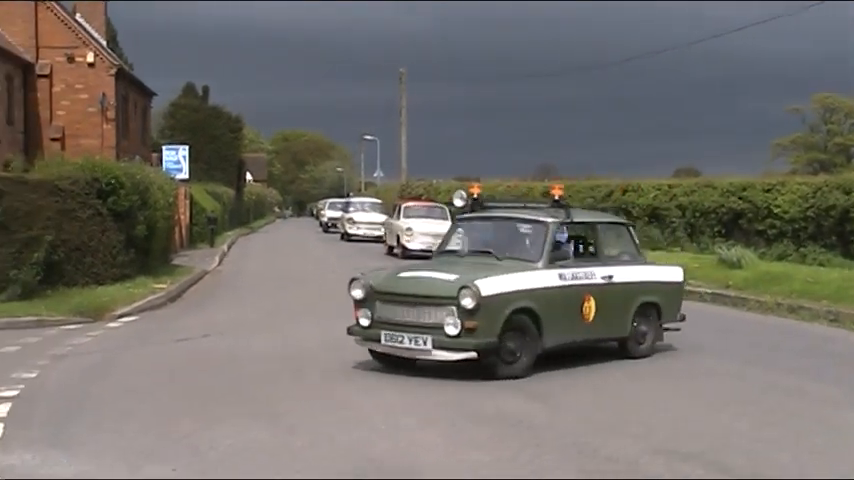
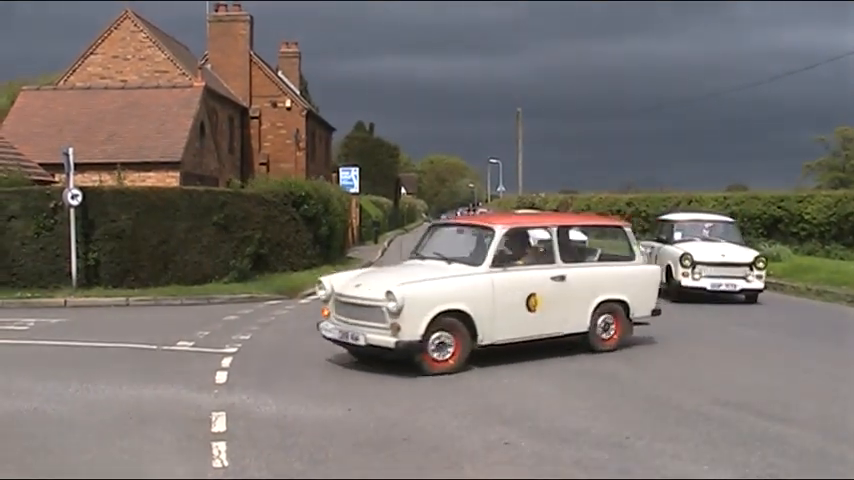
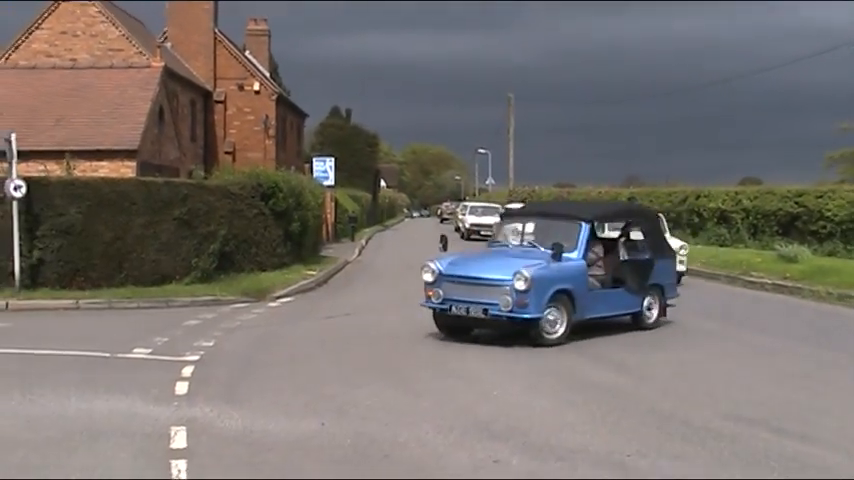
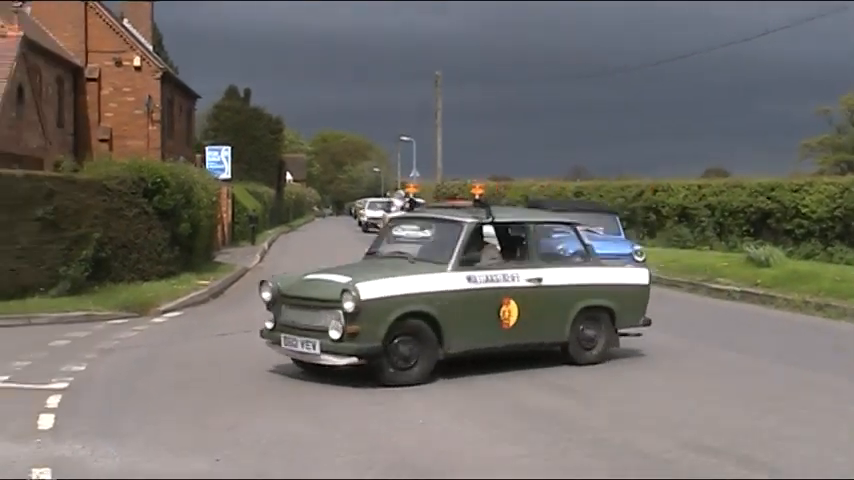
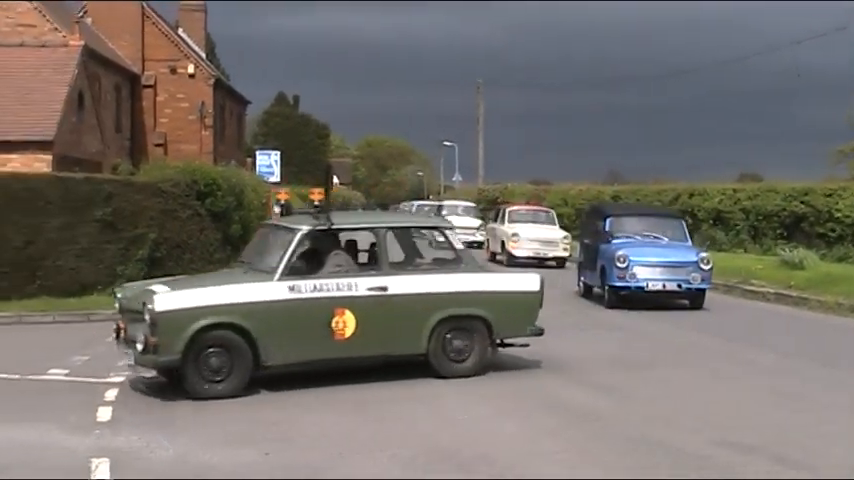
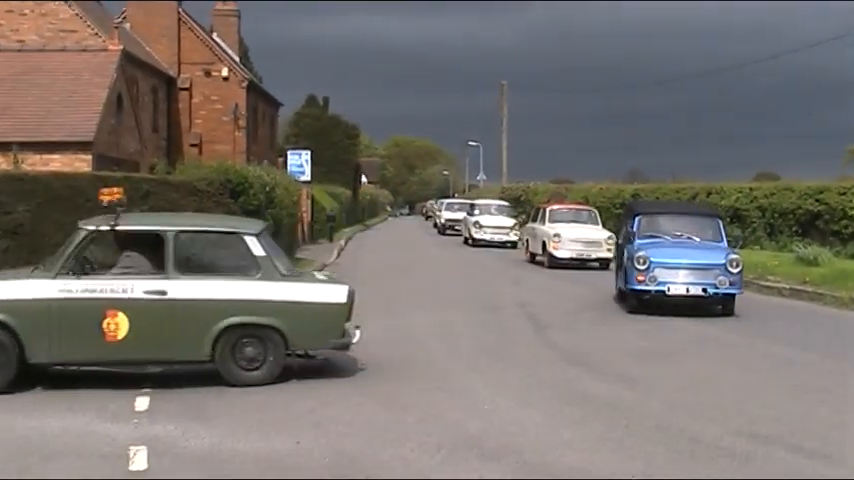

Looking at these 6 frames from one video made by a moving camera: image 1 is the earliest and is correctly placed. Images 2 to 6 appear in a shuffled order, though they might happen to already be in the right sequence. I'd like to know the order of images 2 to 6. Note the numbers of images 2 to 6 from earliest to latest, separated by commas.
4, 5, 6, 3, 2
